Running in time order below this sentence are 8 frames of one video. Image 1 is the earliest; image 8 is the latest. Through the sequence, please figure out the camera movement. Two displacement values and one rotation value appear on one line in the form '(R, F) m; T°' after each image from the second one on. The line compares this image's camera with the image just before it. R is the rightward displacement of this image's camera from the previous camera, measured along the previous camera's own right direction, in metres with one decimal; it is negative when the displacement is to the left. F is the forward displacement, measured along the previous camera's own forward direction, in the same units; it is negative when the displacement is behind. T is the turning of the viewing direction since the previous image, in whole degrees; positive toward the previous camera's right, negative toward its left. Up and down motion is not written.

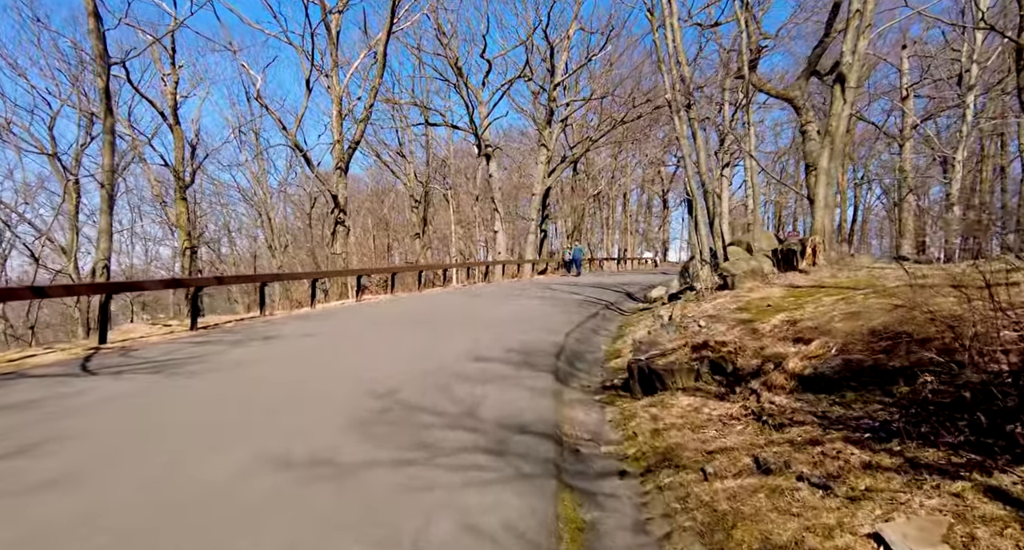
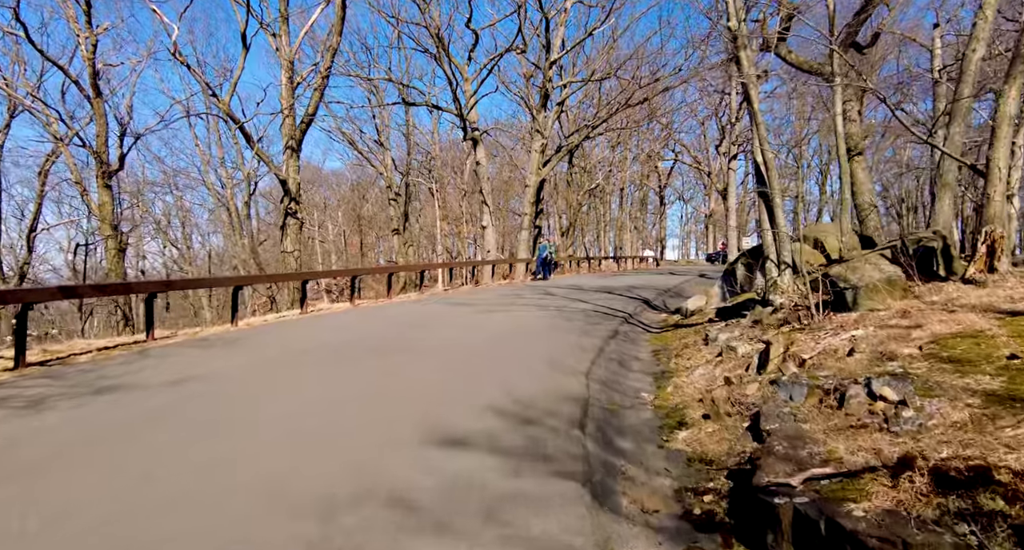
(0.0, +3.7) m; +1°
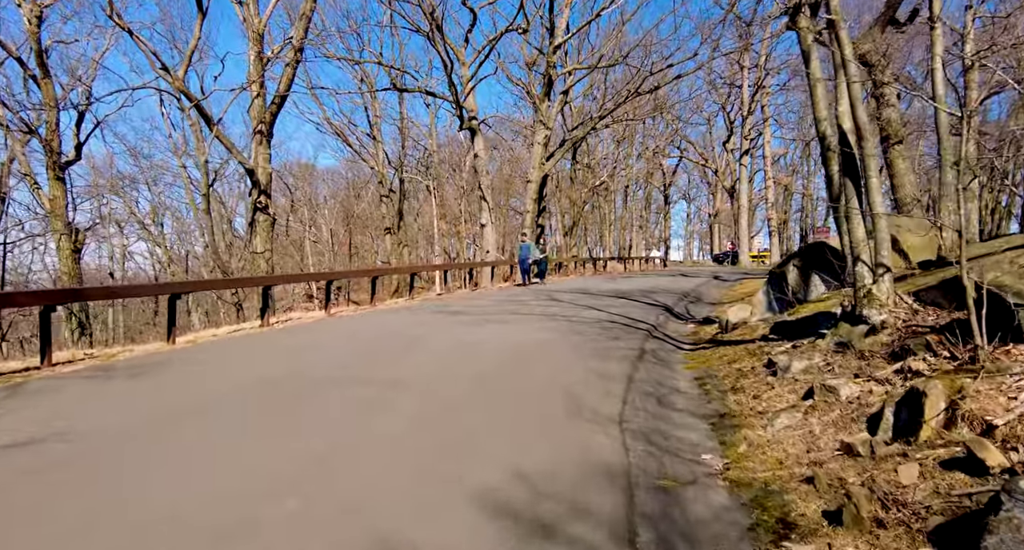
(0.0, +2.1) m; 0°
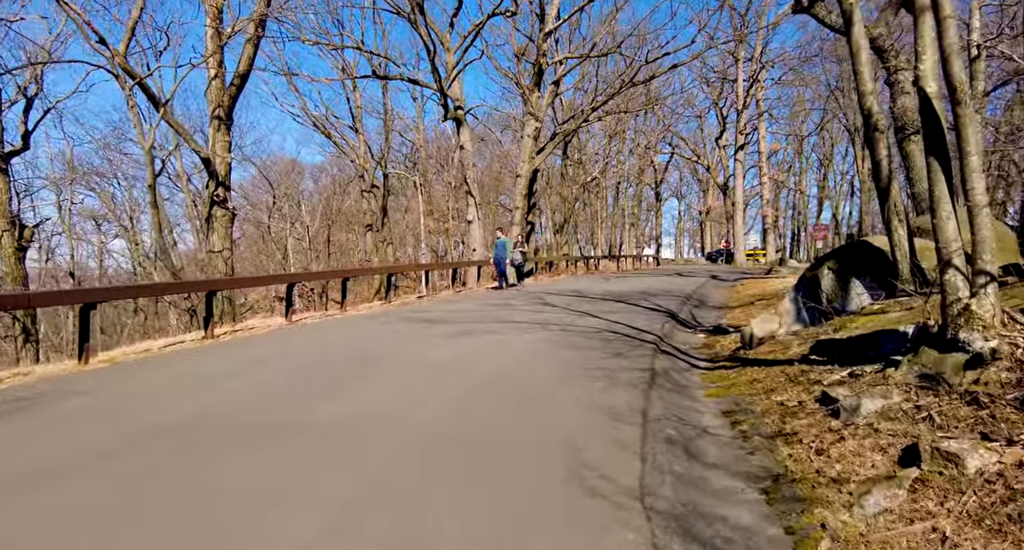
(+0.1, +1.5) m; +1°
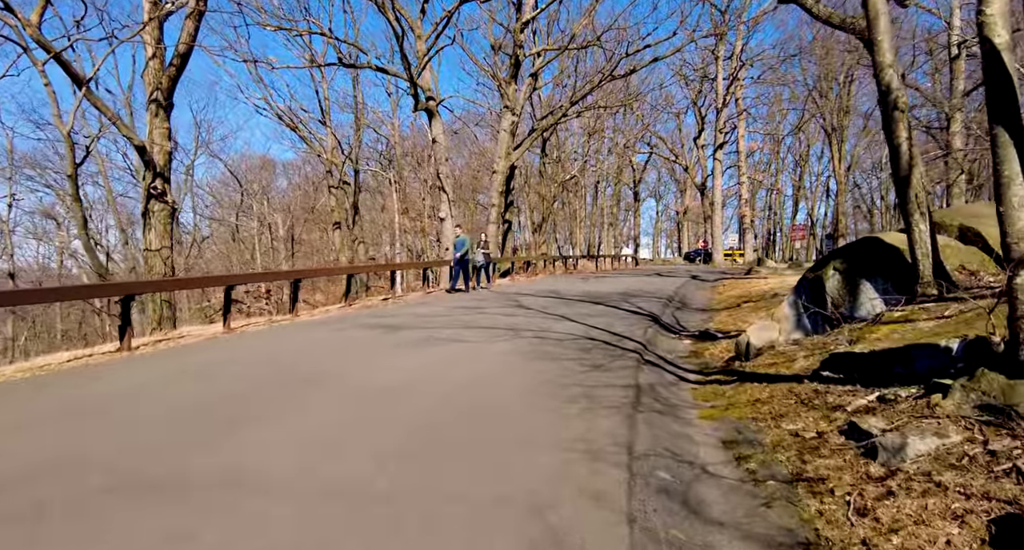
(+0.2, +1.1) m; +2°
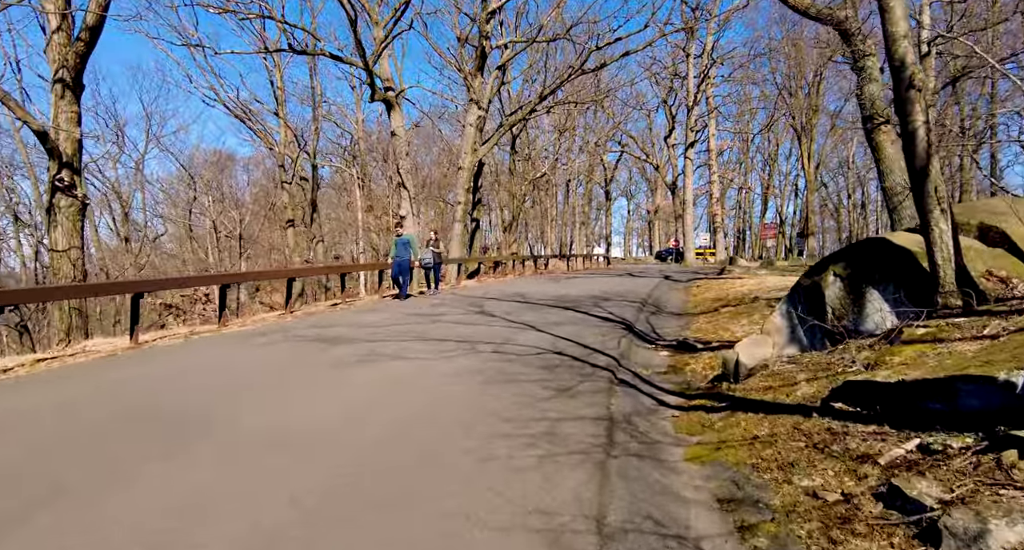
(+0.2, +1.2) m; +2°
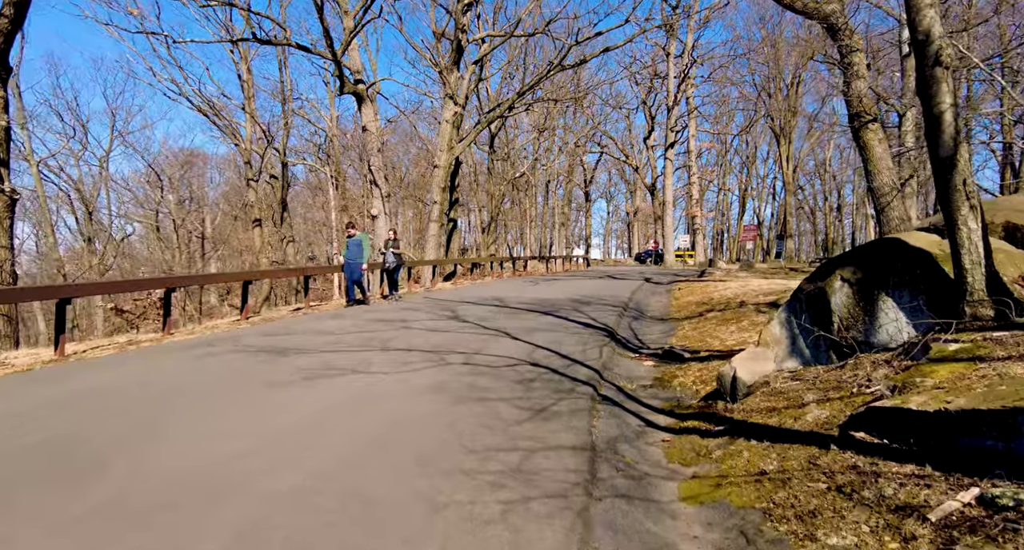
(+0.1, +0.8) m; +2°
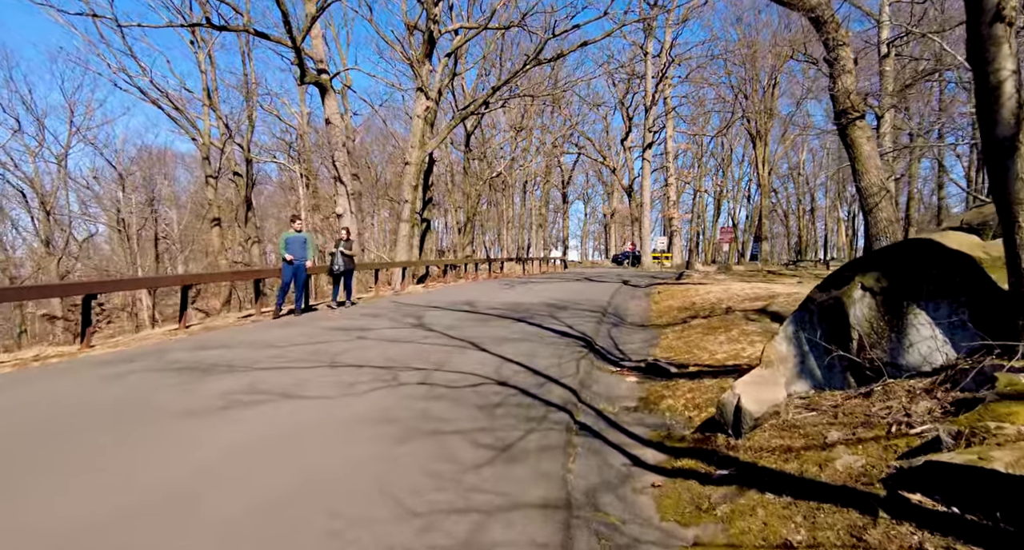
(+0.1, +1.0) m; +2°
